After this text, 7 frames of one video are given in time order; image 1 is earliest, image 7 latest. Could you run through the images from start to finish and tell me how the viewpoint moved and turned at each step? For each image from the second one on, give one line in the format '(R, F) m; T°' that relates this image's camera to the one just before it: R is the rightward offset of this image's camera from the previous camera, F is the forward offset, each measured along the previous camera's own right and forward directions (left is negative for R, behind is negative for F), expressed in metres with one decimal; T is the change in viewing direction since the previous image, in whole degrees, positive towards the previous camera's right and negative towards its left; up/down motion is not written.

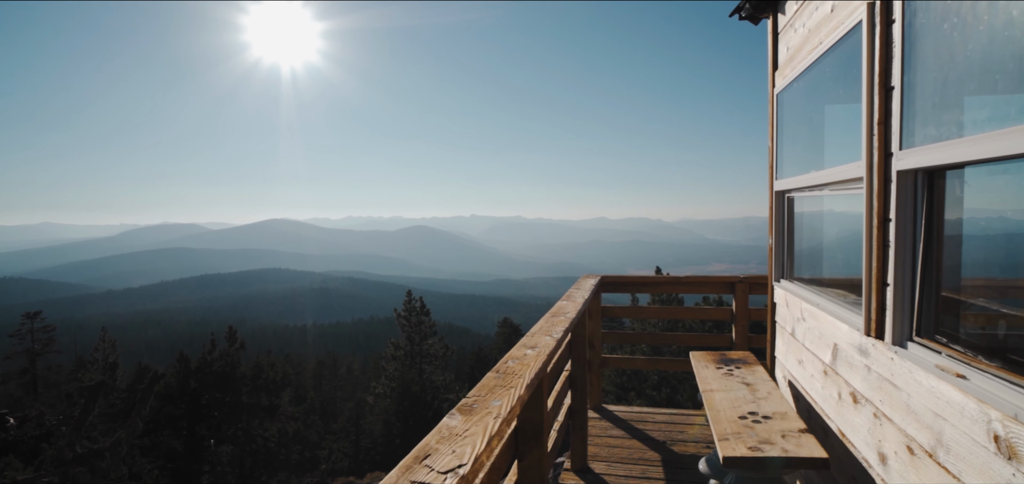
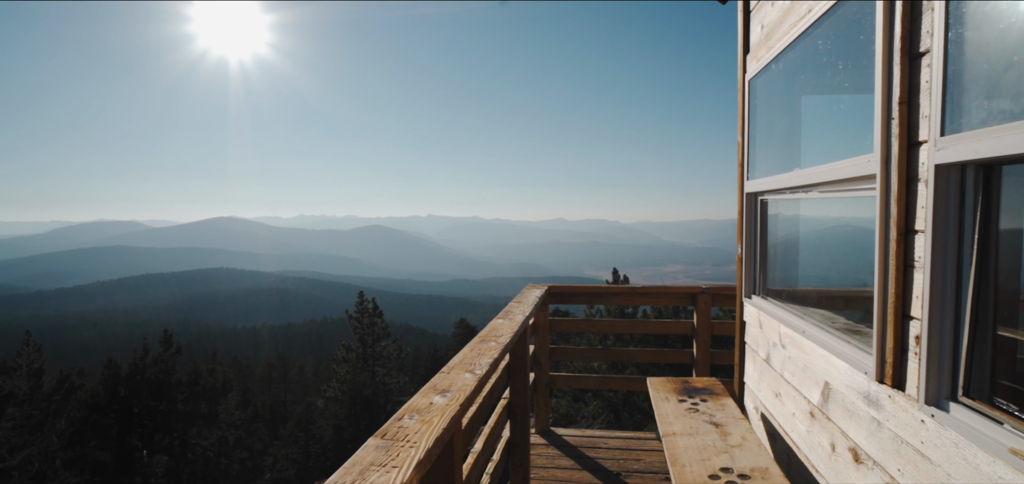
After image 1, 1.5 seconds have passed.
(+0.2, +0.5) m; +5°
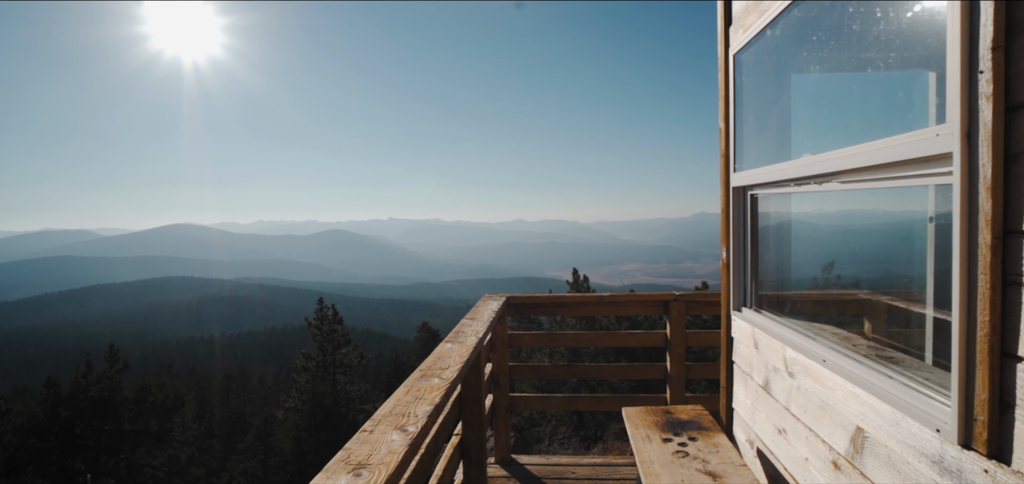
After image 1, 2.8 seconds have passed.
(+0.1, +0.5) m; +4°
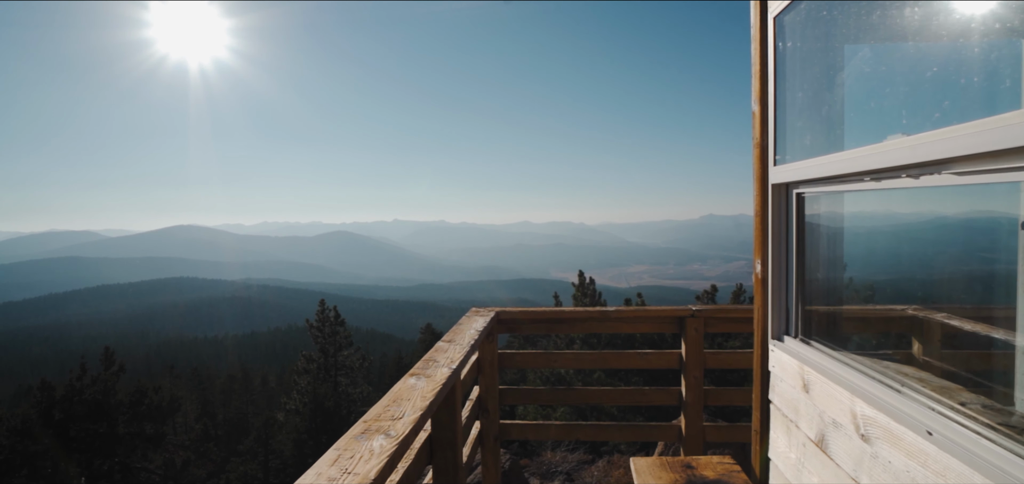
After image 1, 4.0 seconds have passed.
(+0.1, +0.4) m; 0°
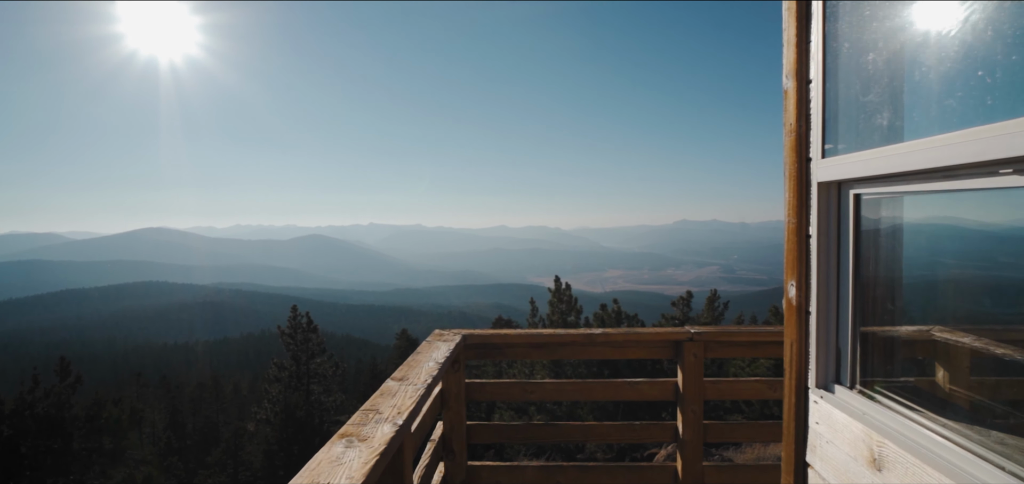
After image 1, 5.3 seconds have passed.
(0.0, +0.4) m; +3°
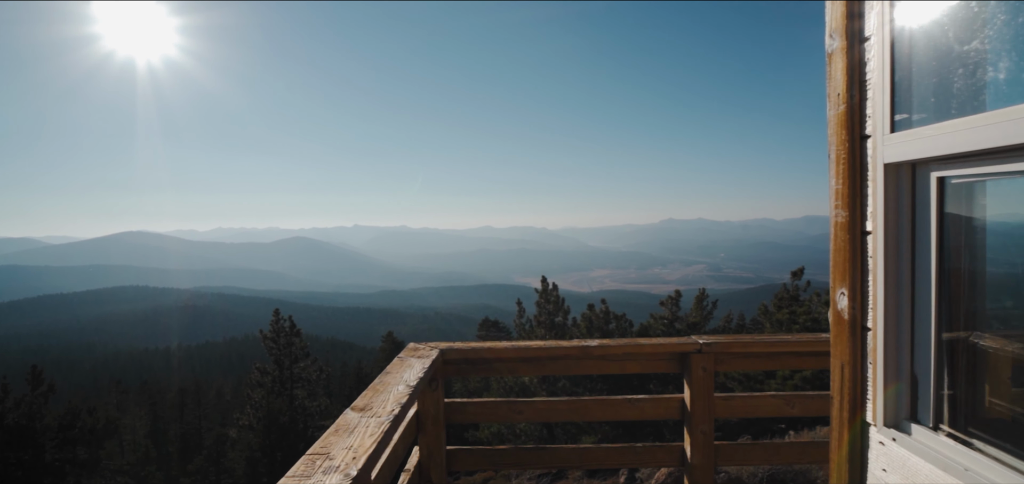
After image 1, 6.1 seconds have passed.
(0.0, +0.3) m; +2°
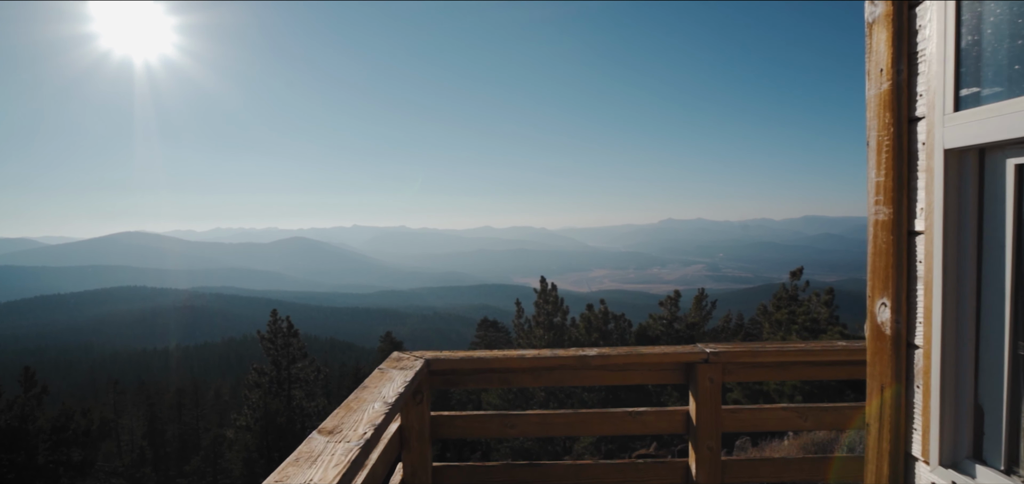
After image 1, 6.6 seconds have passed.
(0.0, +0.2) m; 0°
